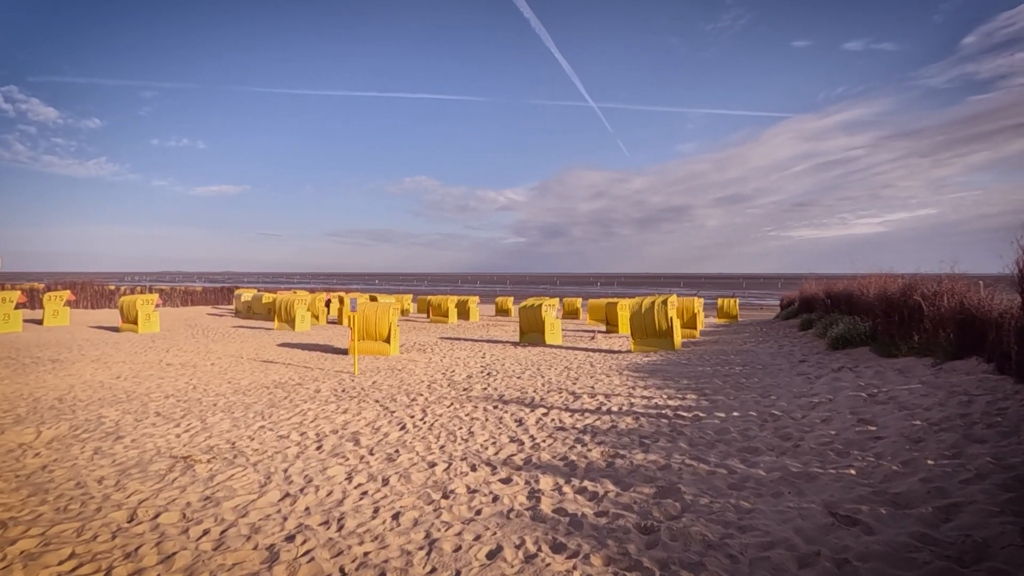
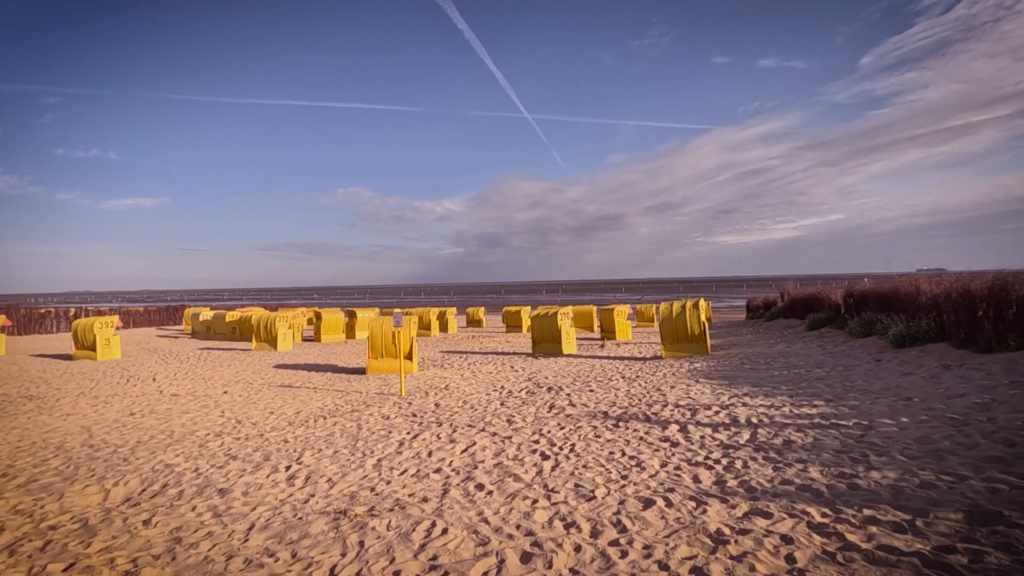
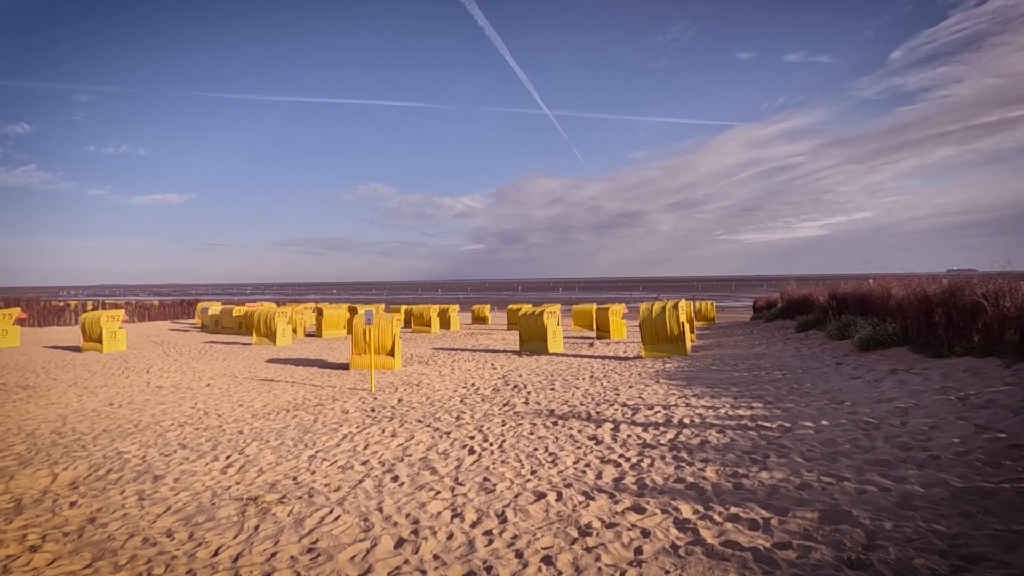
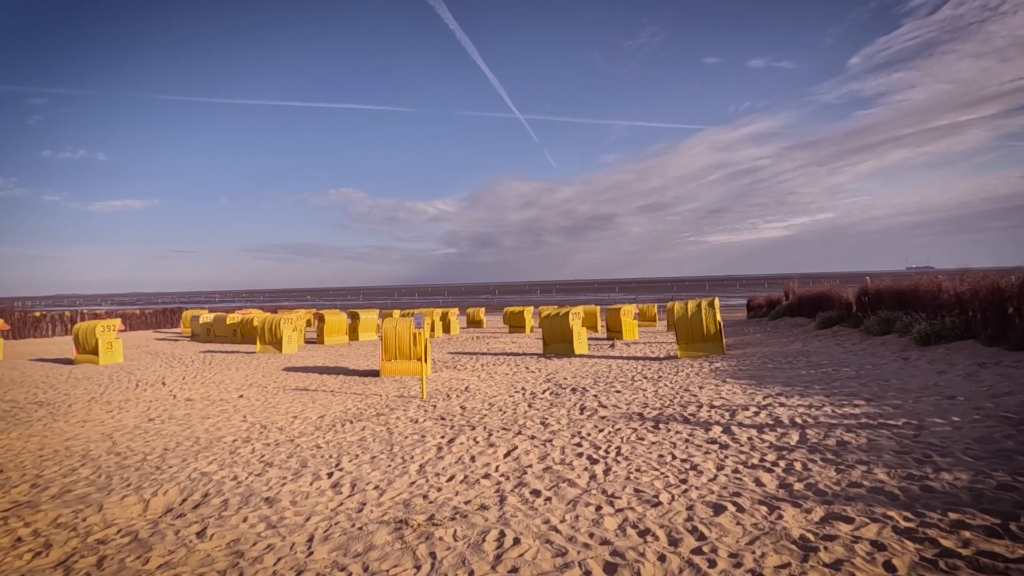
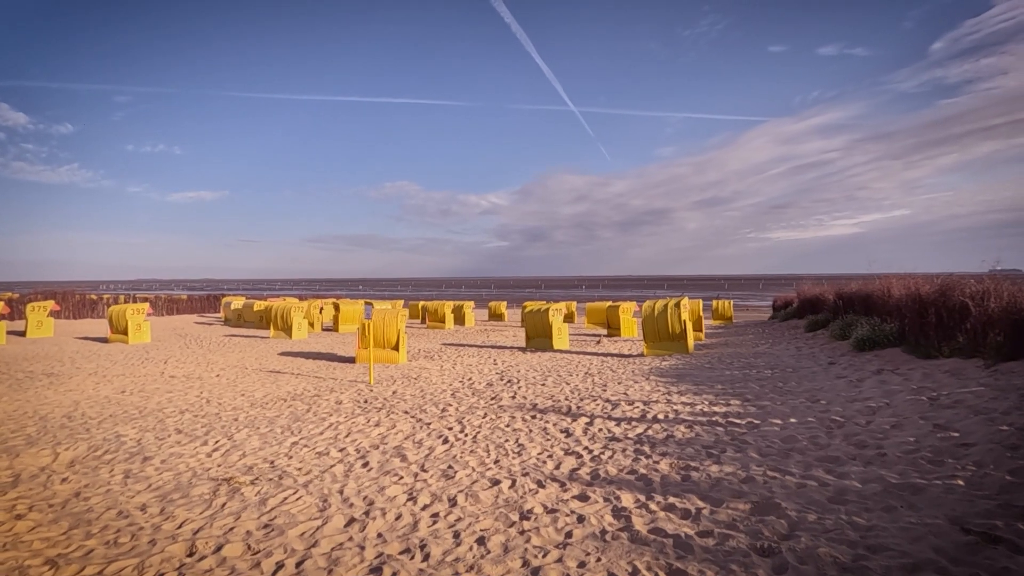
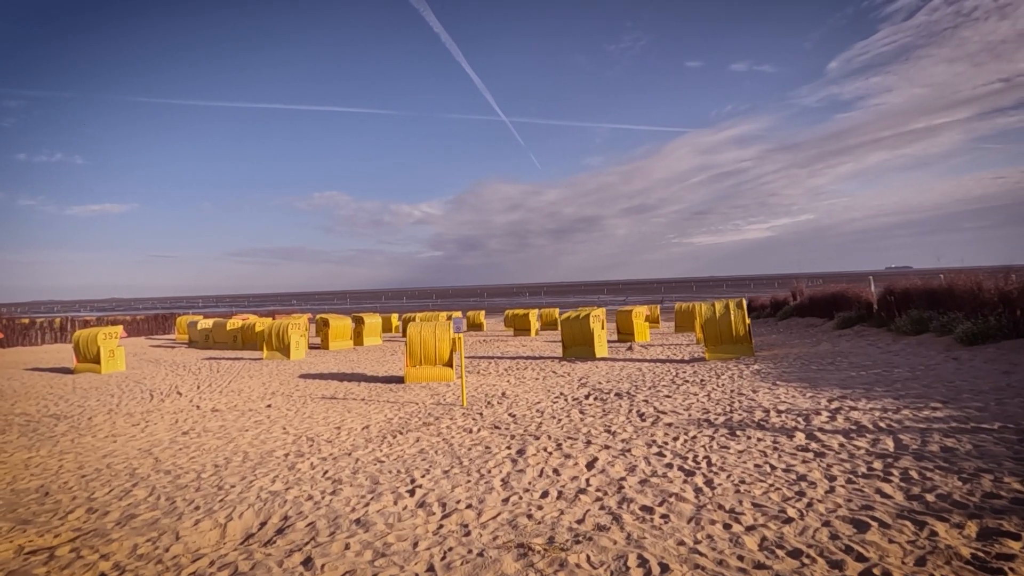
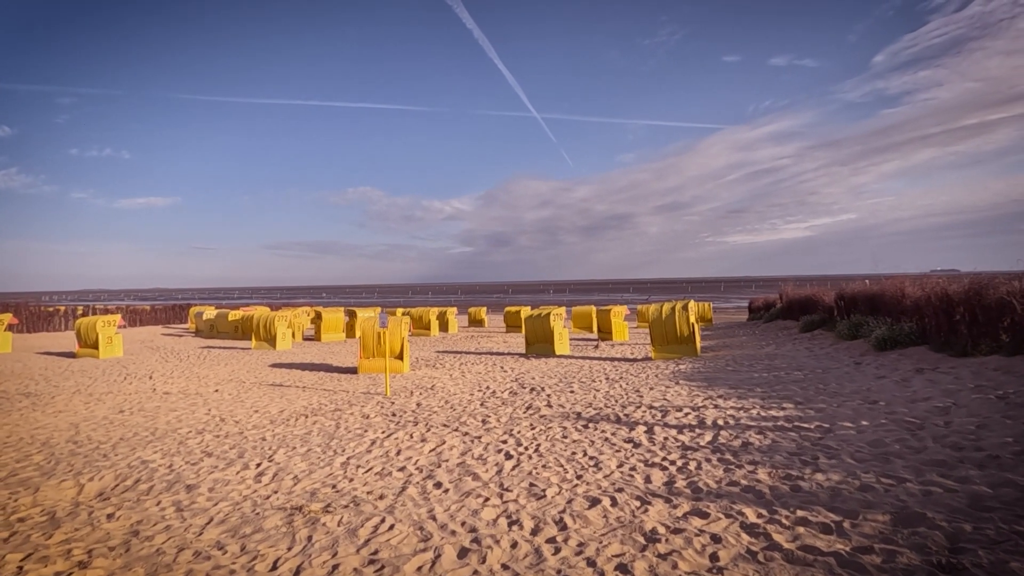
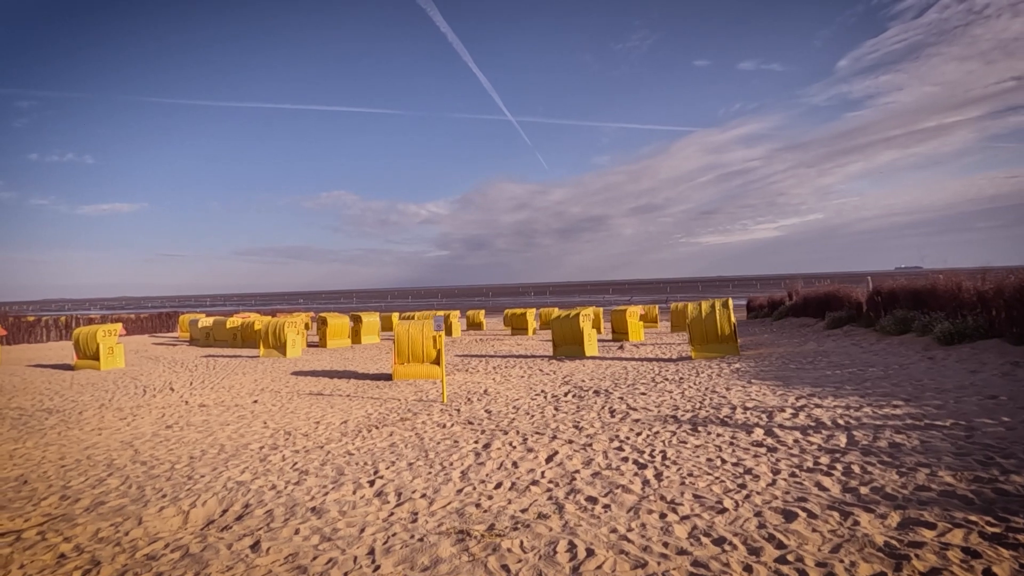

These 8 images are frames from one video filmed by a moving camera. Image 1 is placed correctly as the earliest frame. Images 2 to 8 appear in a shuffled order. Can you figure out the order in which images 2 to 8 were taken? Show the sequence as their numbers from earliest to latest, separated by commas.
5, 3, 7, 2, 4, 8, 6
